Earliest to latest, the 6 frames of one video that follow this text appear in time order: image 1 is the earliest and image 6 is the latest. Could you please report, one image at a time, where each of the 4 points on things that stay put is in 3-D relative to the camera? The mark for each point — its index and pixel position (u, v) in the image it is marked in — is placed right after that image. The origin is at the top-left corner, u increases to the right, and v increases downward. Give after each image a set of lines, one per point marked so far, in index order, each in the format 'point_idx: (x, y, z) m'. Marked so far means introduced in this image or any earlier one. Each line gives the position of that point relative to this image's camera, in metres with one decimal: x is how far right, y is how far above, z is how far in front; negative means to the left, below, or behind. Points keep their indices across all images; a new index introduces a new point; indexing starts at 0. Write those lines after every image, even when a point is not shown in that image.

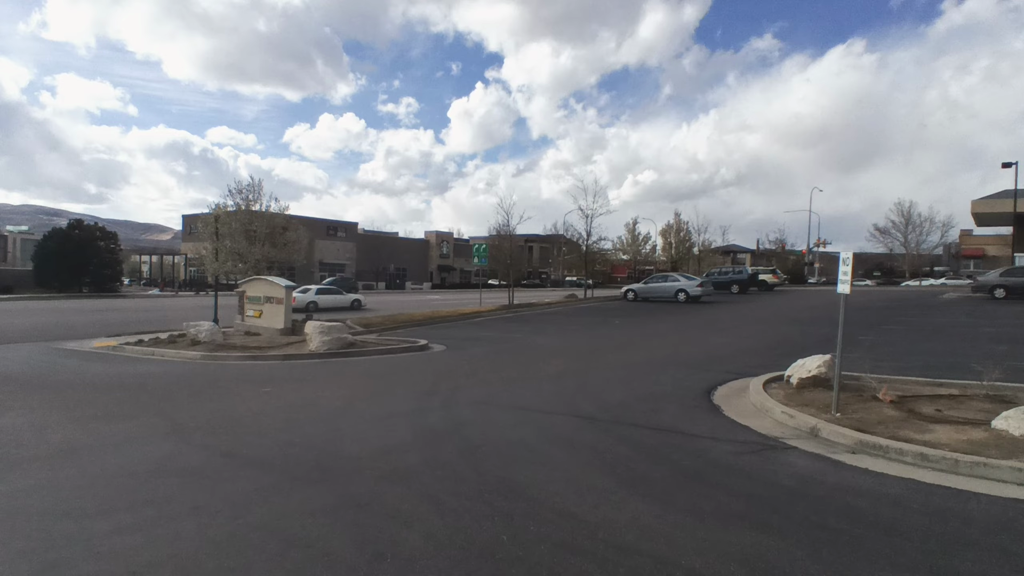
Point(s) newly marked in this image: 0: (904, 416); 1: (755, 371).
0: (+4.4, -1.4, +7.1) m
1: (+4.2, -1.4, +11.0) m
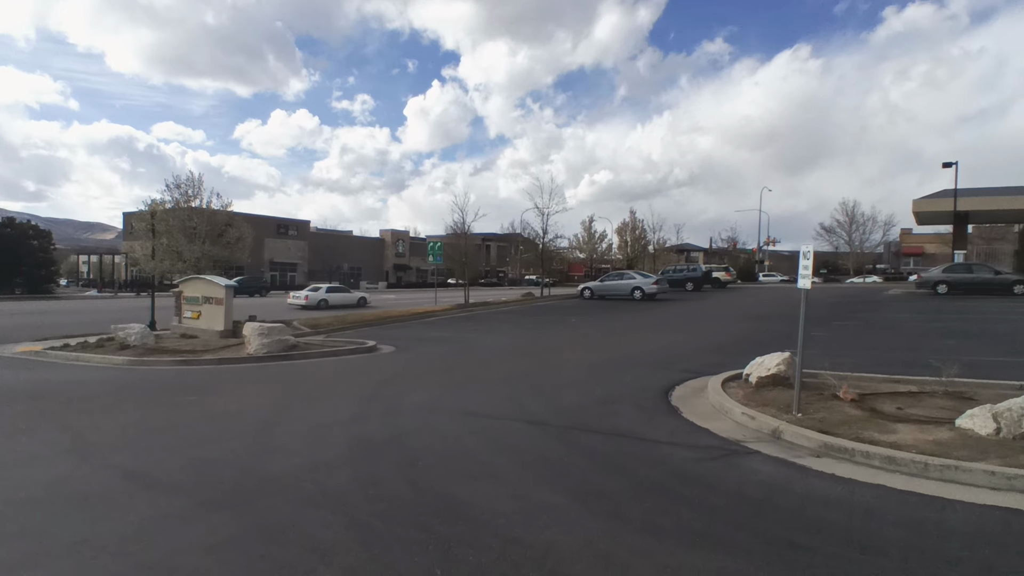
0: (+3.8, -1.4, +6.8) m
1: (+3.3, -1.4, +10.7) m
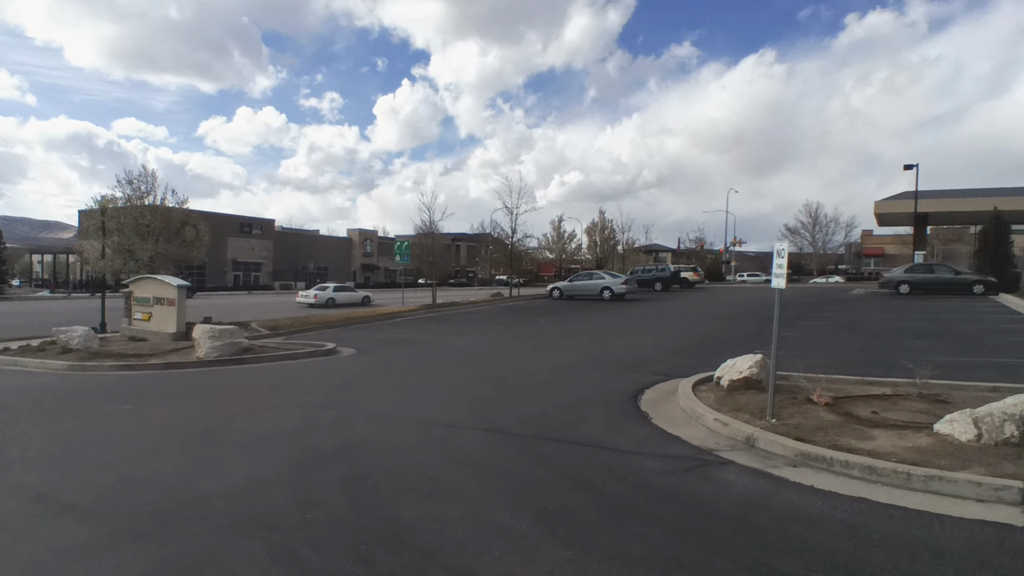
0: (+3.4, -1.4, +6.5) m
1: (+2.8, -1.4, +10.4) m
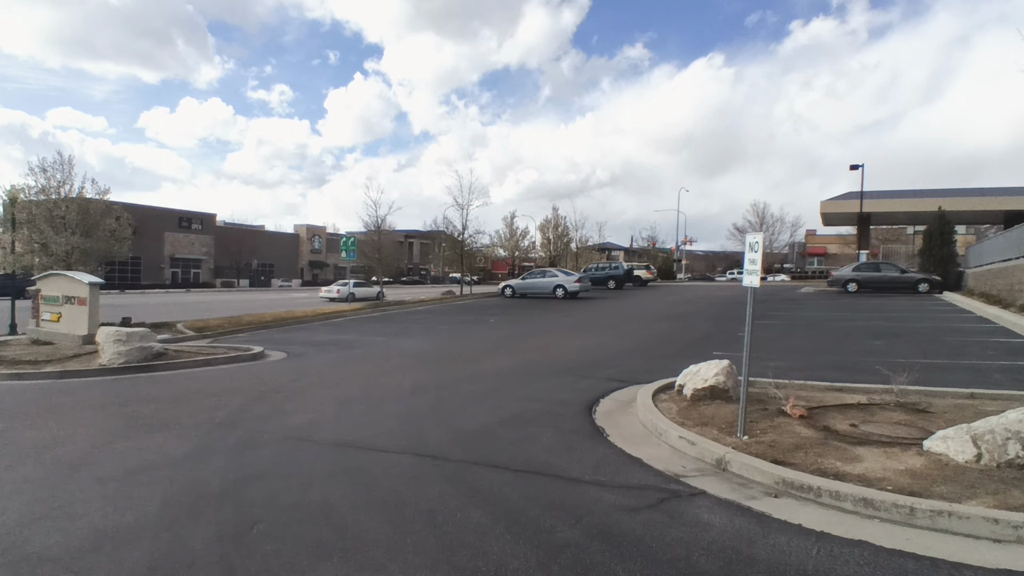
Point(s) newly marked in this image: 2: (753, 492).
0: (+2.8, -1.3, +5.8) m
1: (+1.9, -1.3, +9.5) m
2: (+1.8, -1.5, +4.7) m
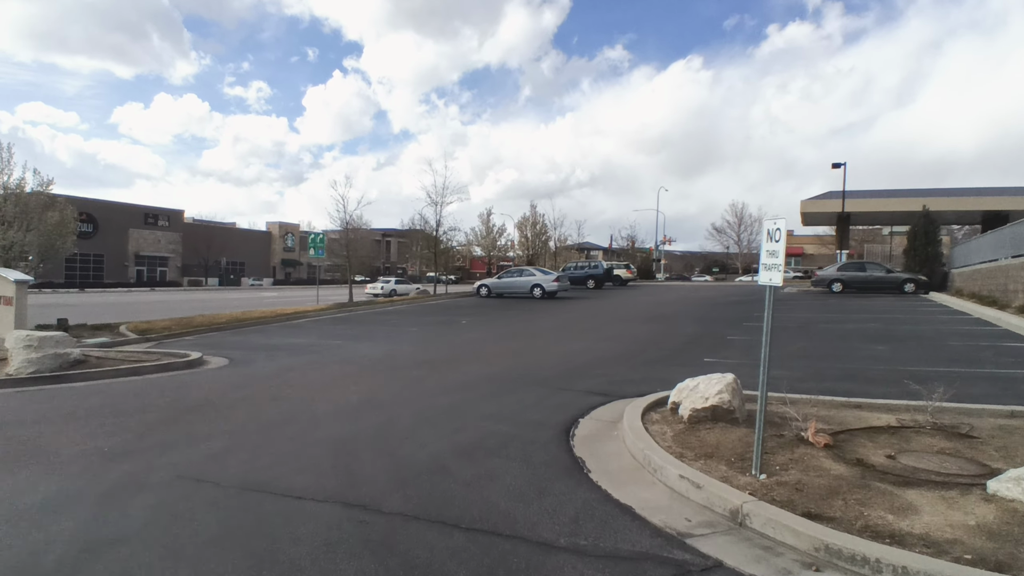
0: (+2.5, -1.3, +4.6) m
1: (+1.5, -1.3, +8.3) m
2: (+1.5, -1.5, +3.5) m
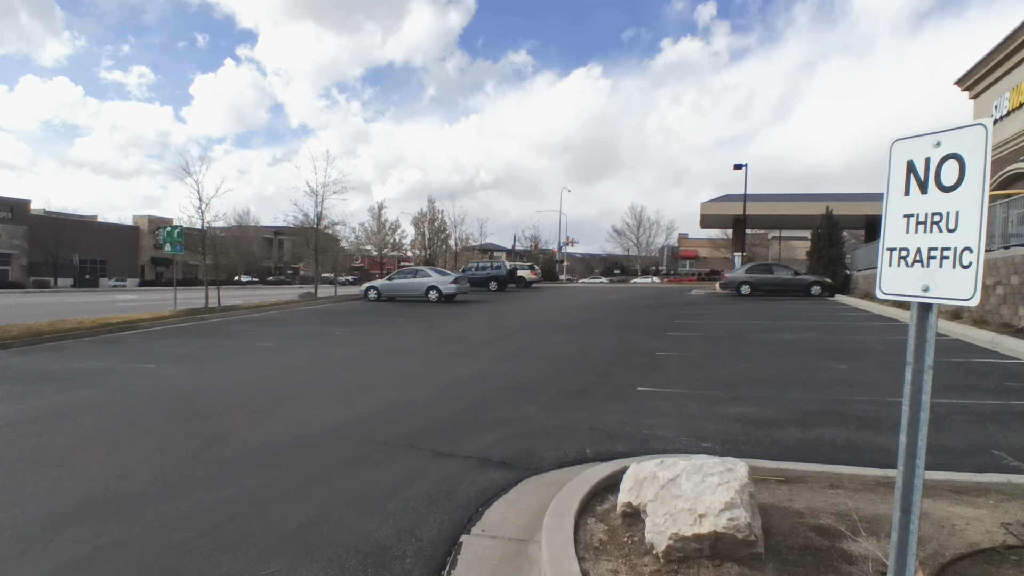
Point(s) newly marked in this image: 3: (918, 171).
0: (+1.8, -1.4, +1.9) m
1: (+0.2, -1.4, +5.5) m
2: (+1.0, -1.6, +0.7) m
3: (+1.2, +0.3, +2.0) m
